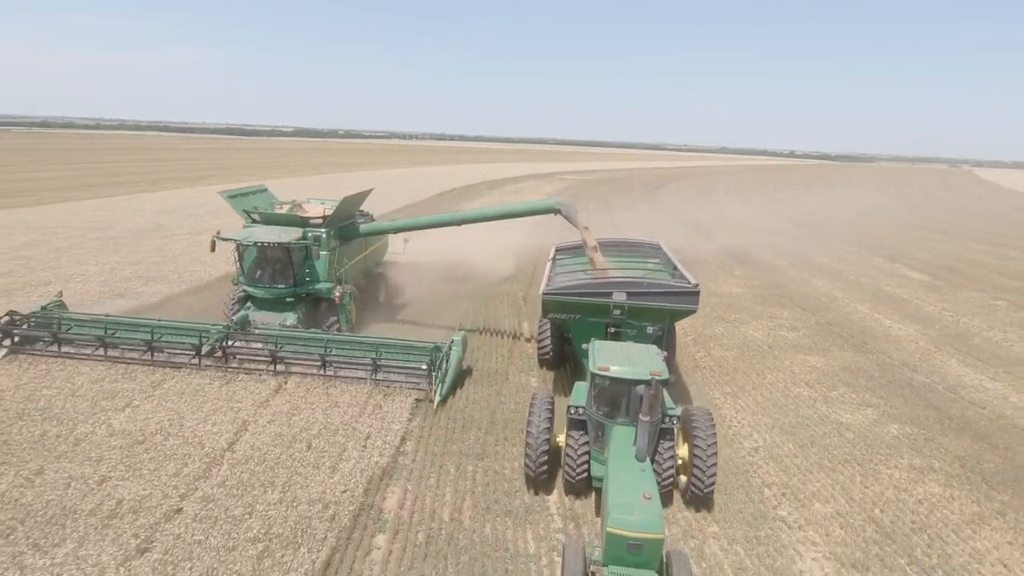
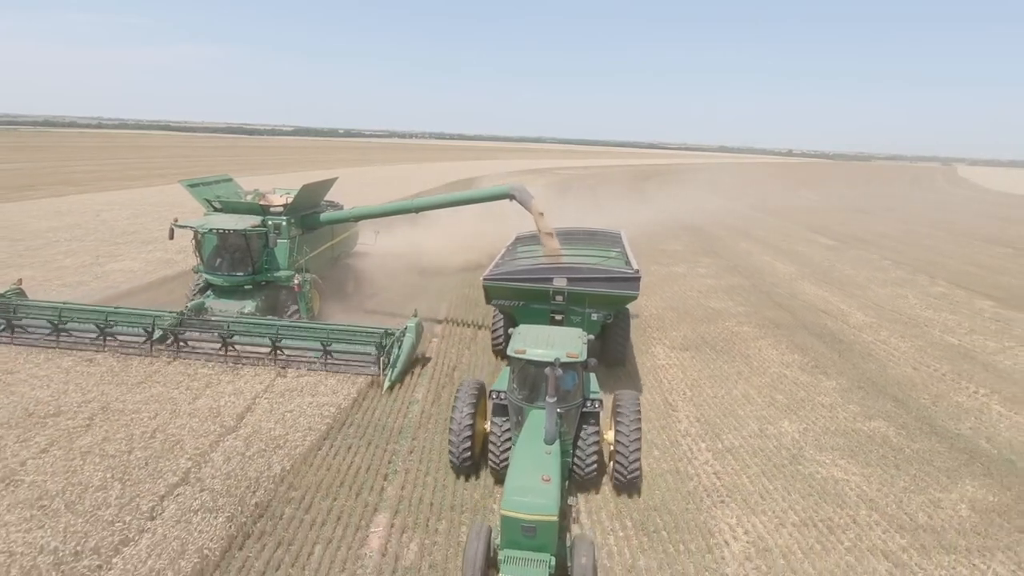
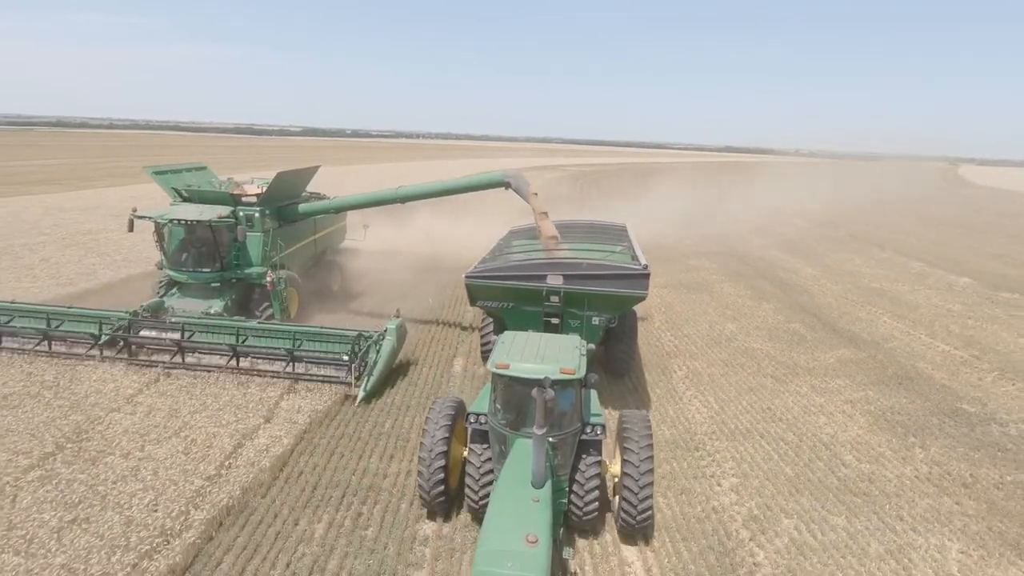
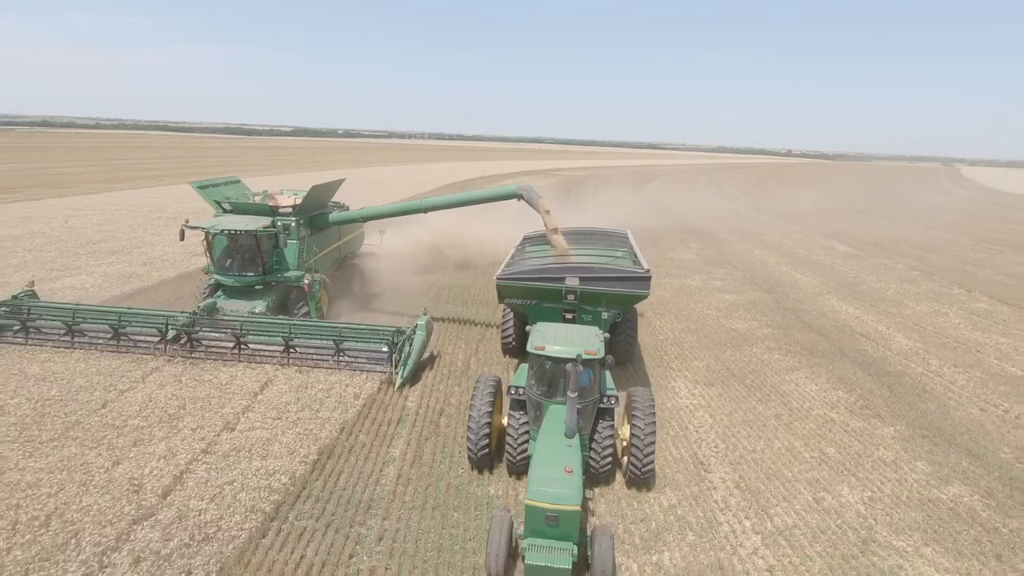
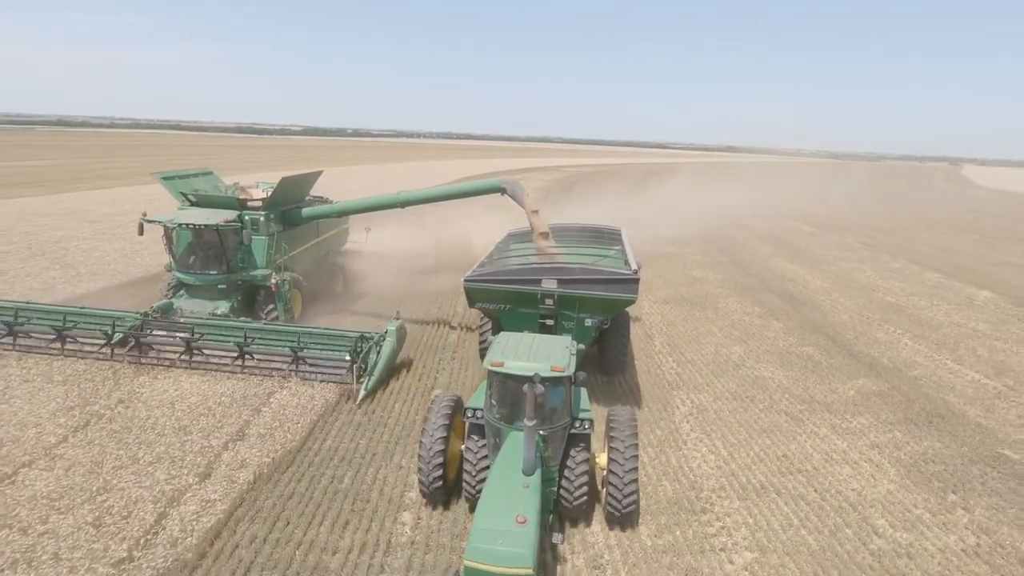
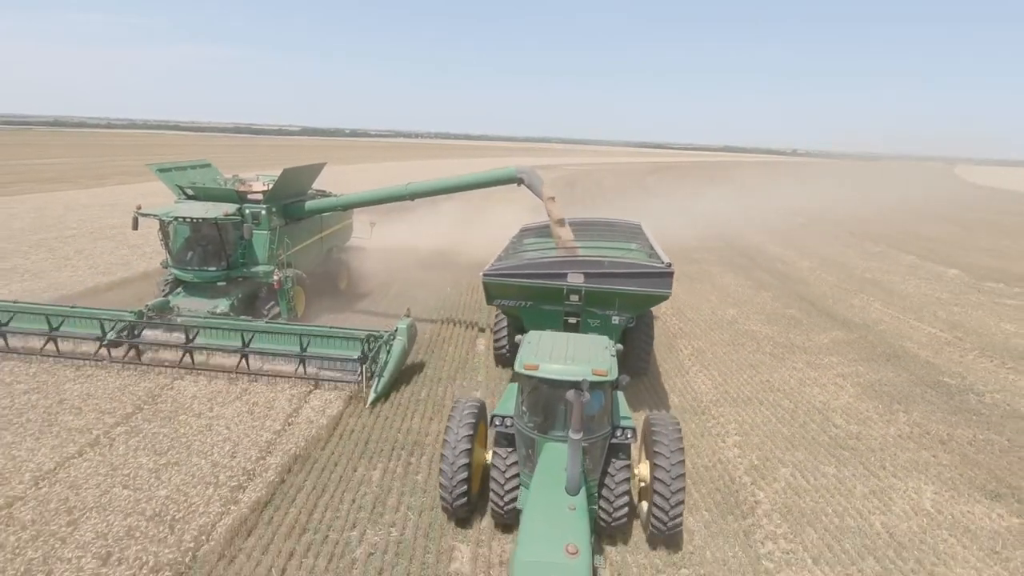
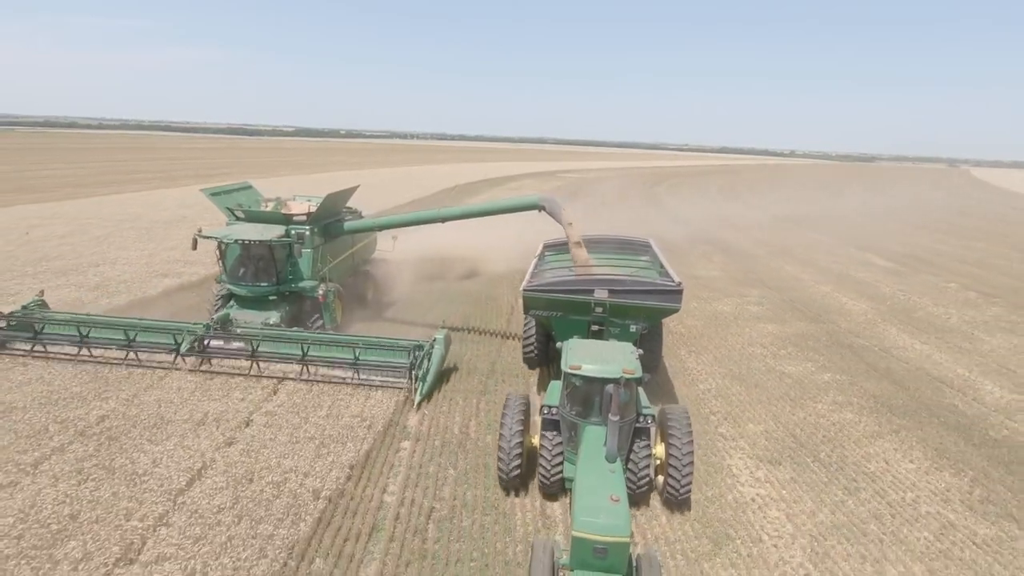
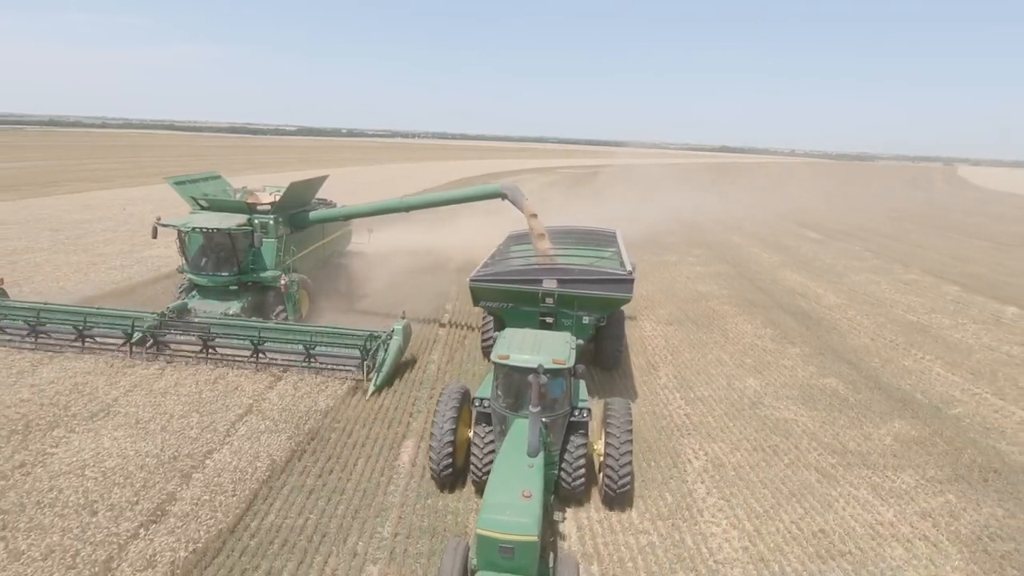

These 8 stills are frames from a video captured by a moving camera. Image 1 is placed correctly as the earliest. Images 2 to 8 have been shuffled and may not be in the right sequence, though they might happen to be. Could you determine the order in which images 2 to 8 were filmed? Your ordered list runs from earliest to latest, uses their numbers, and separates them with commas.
7, 4, 2, 8, 5, 3, 6
